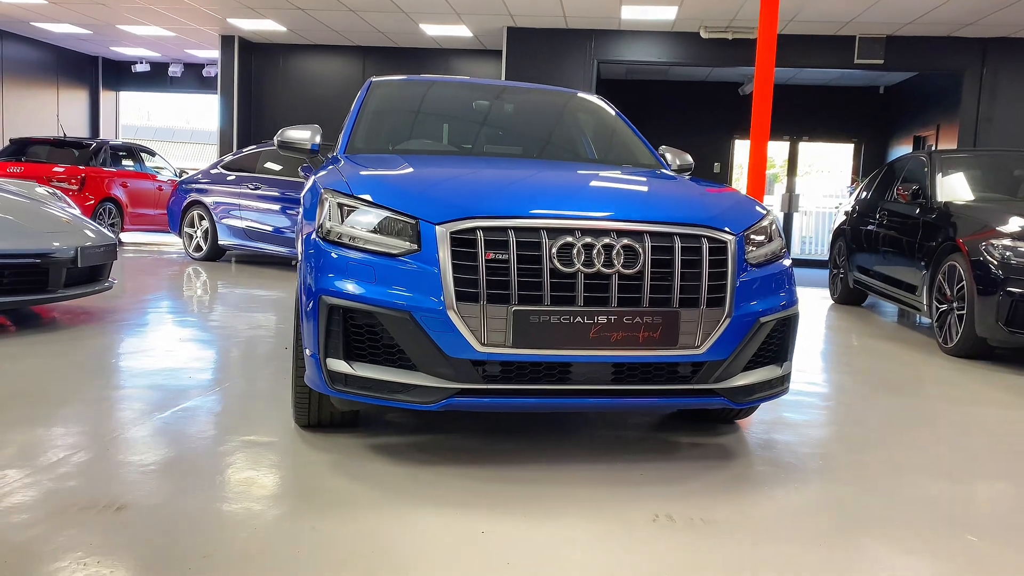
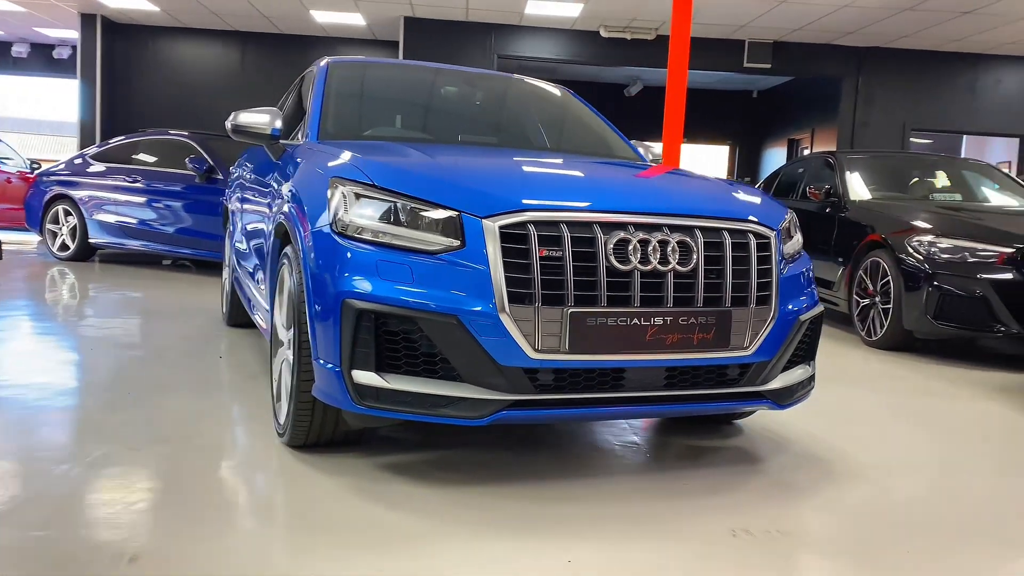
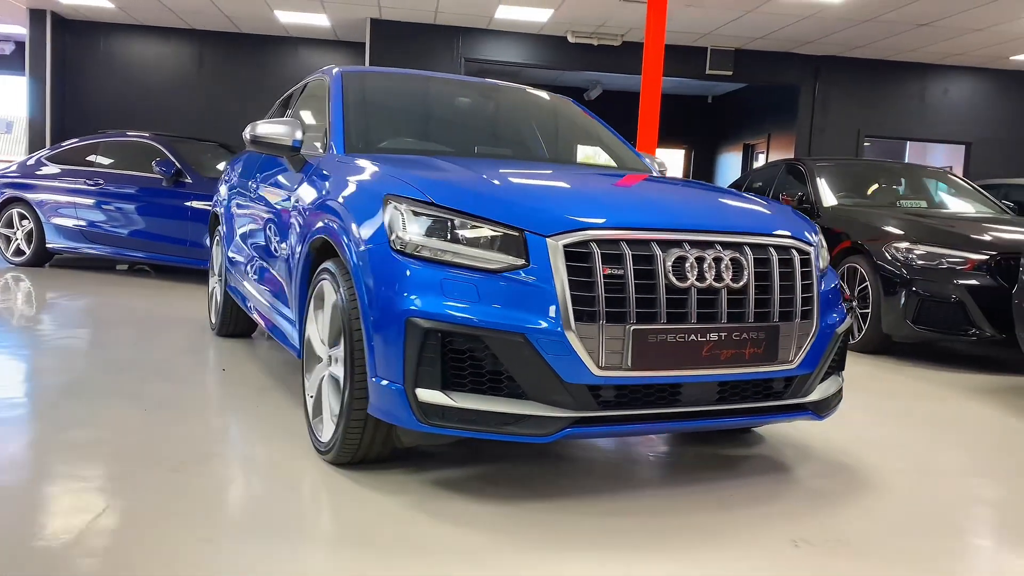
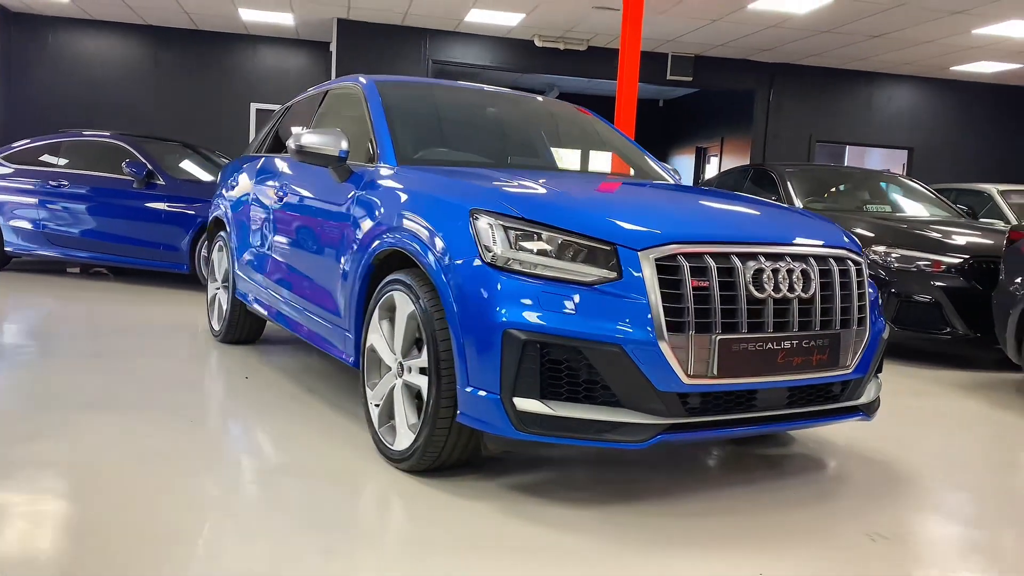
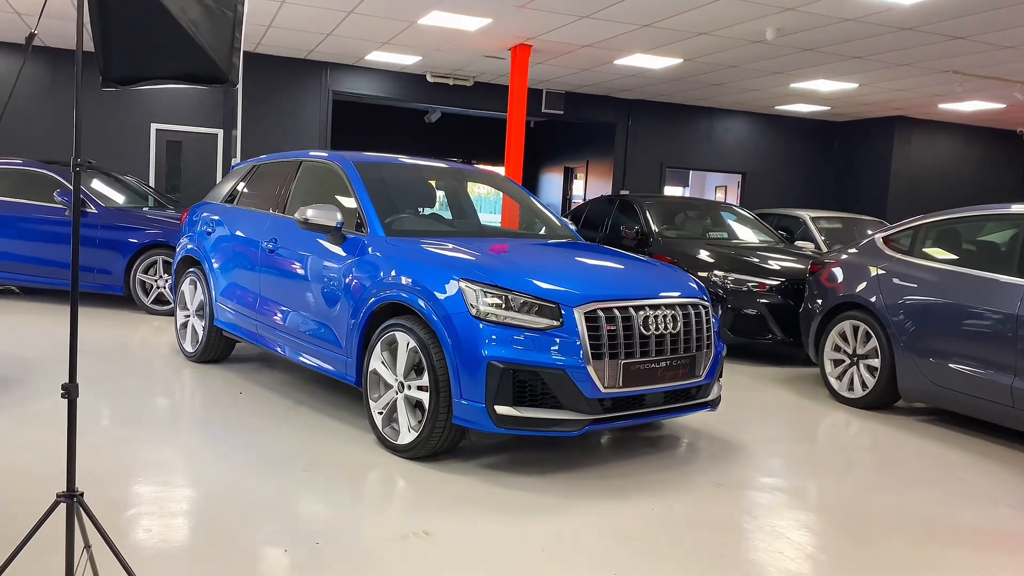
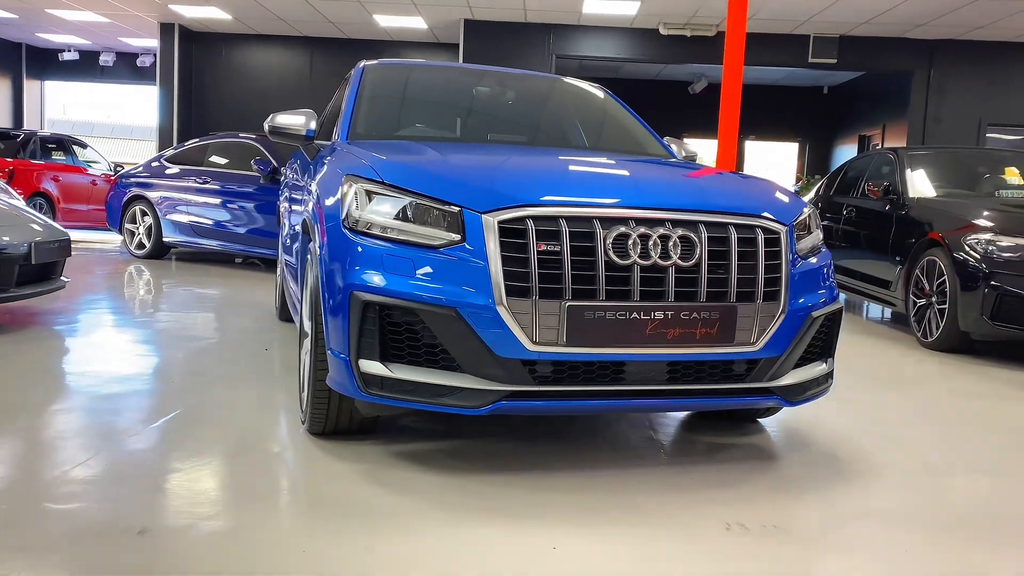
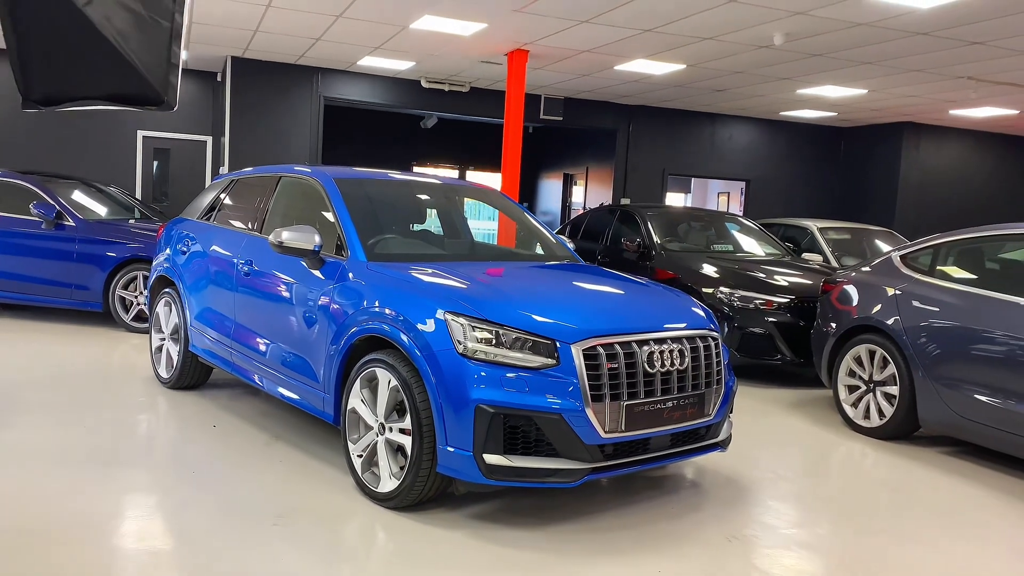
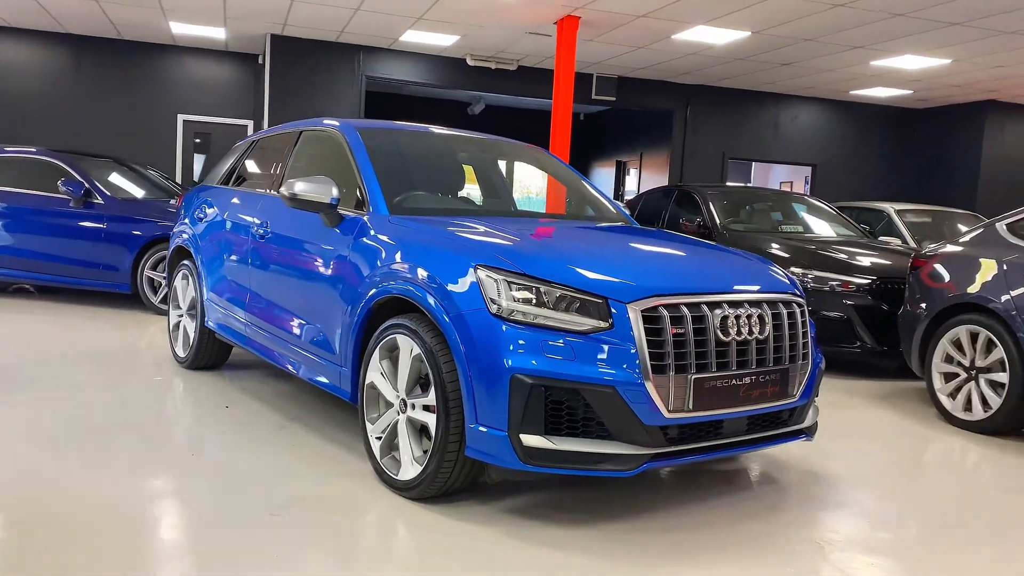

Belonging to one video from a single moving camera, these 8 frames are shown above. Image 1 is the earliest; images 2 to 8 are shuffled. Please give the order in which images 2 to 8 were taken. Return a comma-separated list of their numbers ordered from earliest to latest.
6, 2, 3, 4, 8, 7, 5
